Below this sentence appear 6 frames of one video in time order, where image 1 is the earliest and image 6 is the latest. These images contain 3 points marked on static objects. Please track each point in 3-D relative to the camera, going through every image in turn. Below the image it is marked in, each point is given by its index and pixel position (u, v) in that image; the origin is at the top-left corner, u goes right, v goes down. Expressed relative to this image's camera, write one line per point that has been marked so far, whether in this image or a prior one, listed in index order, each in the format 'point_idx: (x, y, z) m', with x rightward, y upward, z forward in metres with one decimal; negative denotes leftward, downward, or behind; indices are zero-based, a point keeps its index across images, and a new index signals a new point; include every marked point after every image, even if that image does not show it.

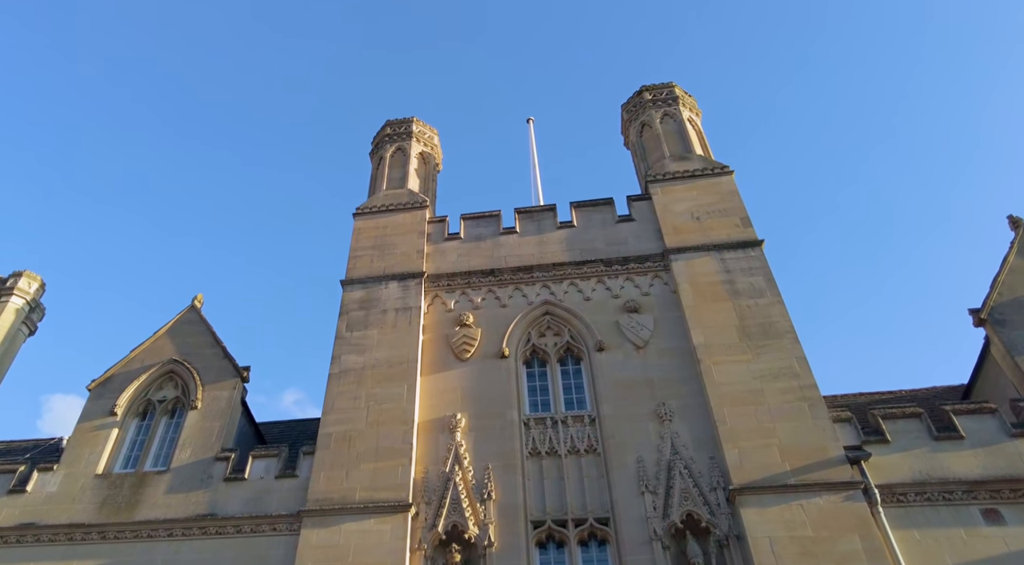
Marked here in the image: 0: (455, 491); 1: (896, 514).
0: (-0.9, -3.2, +11.3) m
1: (+5.2, -3.1, +10.3) m
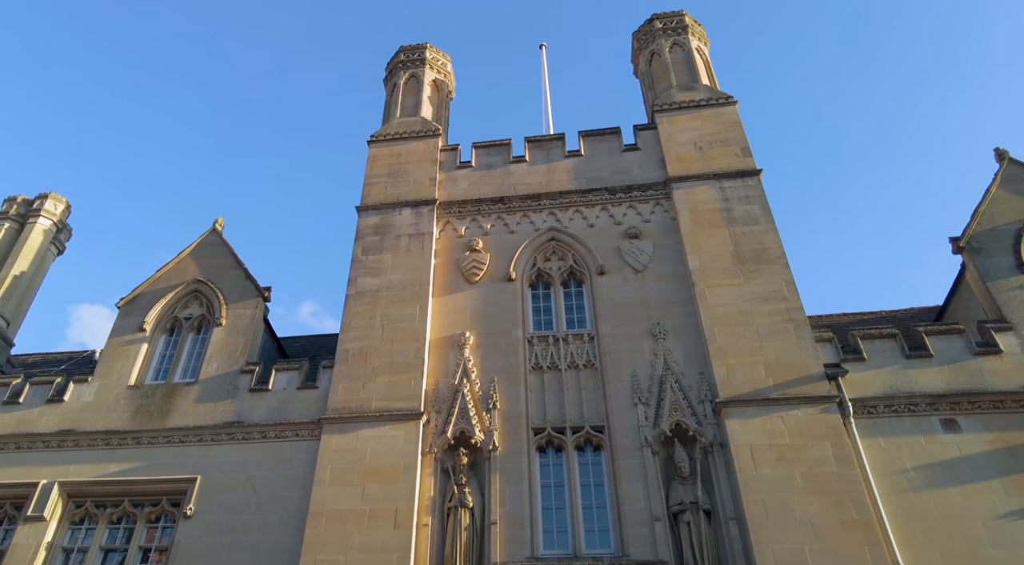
0: (-0.8, -2.0, +12.3) m
1: (+5.2, -2.1, +11.2) m
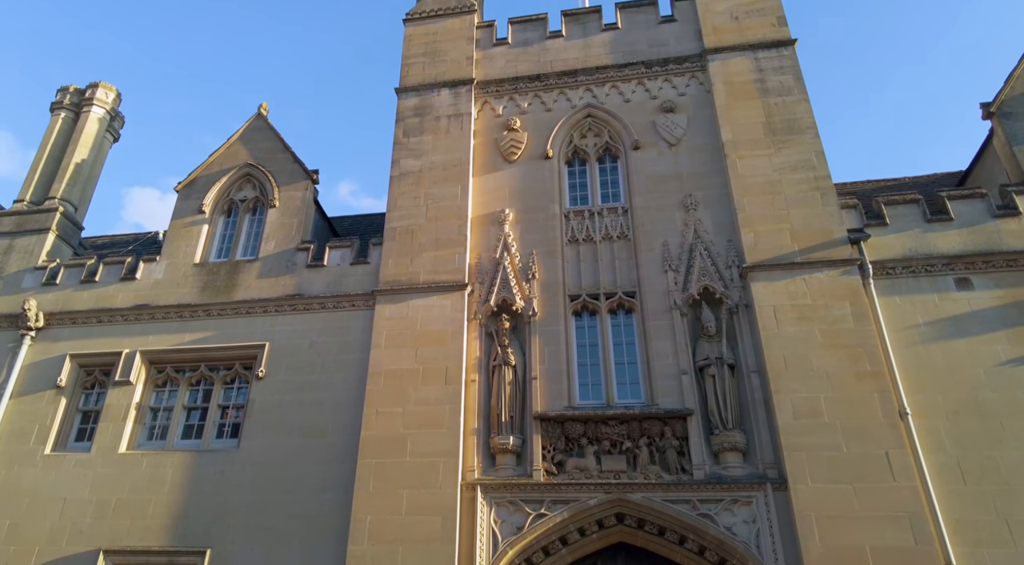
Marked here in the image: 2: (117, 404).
0: (-0.1, +0.2, +13.2) m
1: (+5.9, 0.0, +11.8) m
2: (-7.2, -2.2, +13.7) m
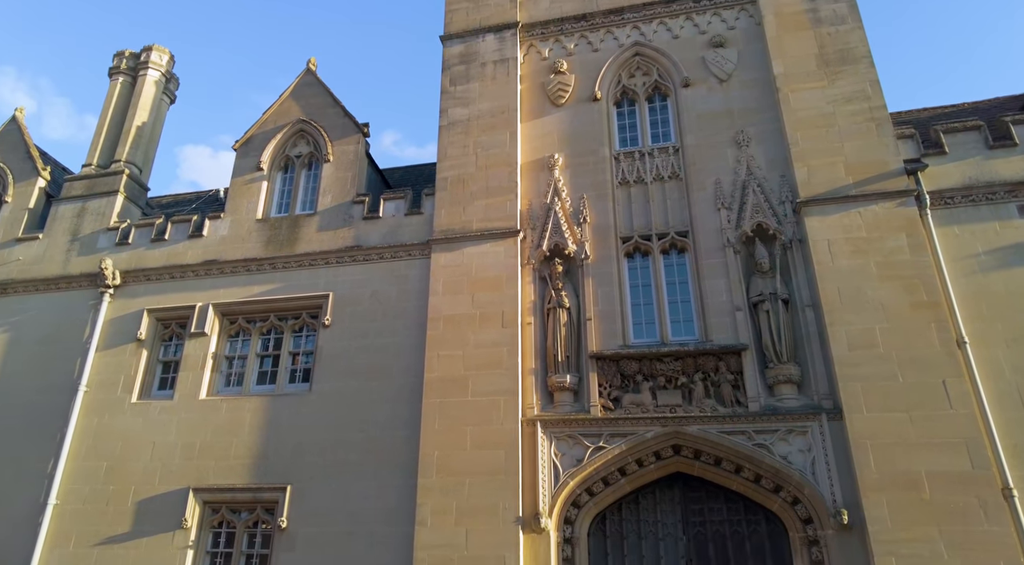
0: (+0.8, +1.2, +13.5) m
1: (+6.7, +1.0, +11.7) m
2: (-6.2, -1.4, +14.6) m
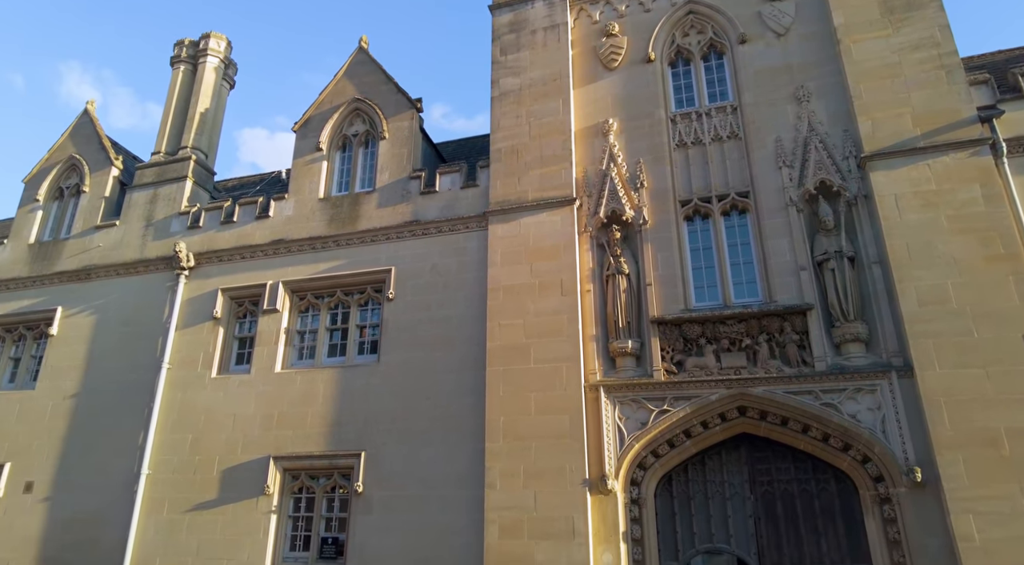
0: (+1.8, +1.8, +13.4) m
1: (+7.6, +1.8, +11.2) m
2: (-5.0, -1.0, +15.2) m
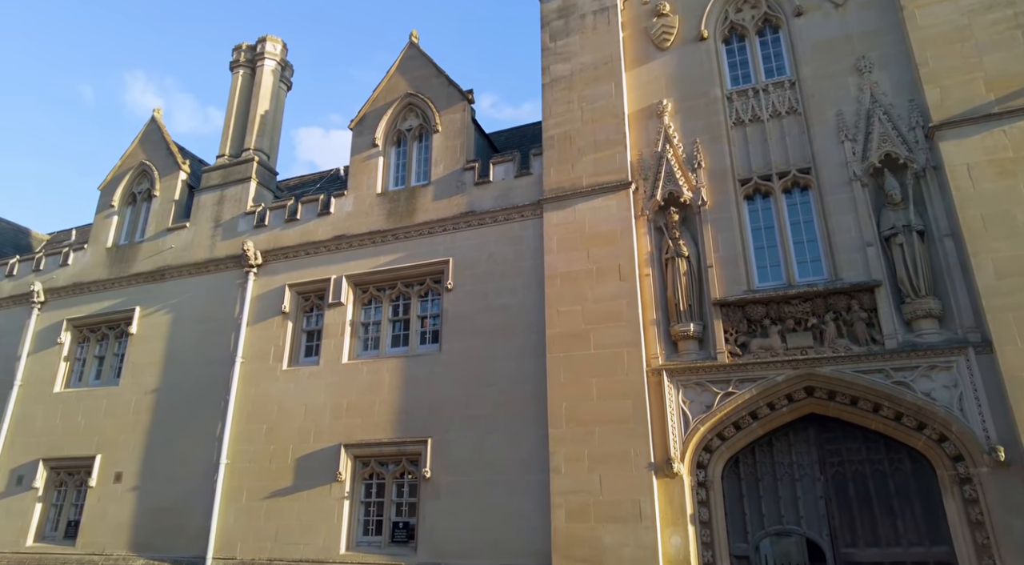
0: (+2.8, +2.1, +13.3) m
1: (+8.3, +2.2, +10.6) m
2: (-3.7, -0.9, +15.6) m
